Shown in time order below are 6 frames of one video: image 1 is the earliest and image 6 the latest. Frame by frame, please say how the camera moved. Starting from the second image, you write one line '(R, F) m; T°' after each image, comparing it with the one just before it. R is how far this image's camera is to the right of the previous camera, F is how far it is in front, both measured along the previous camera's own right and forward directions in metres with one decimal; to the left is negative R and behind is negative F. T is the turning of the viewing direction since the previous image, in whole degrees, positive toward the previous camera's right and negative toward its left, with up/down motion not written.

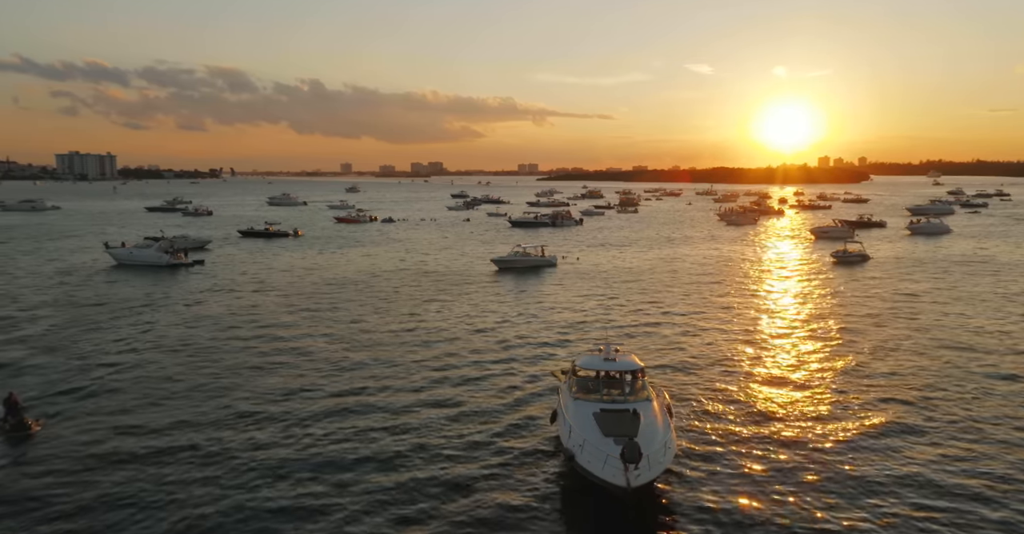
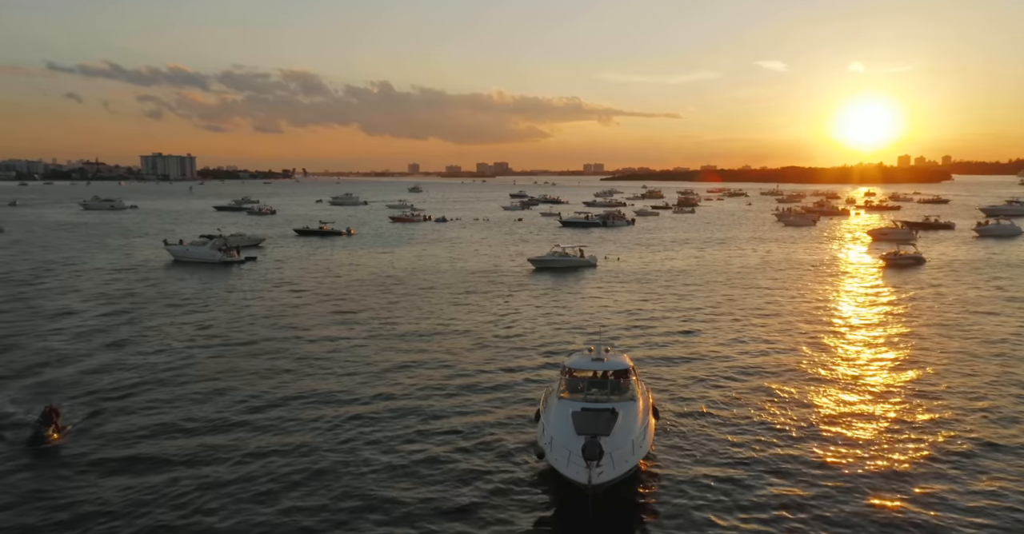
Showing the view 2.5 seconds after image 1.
(+1.7, -0.2) m; -5°
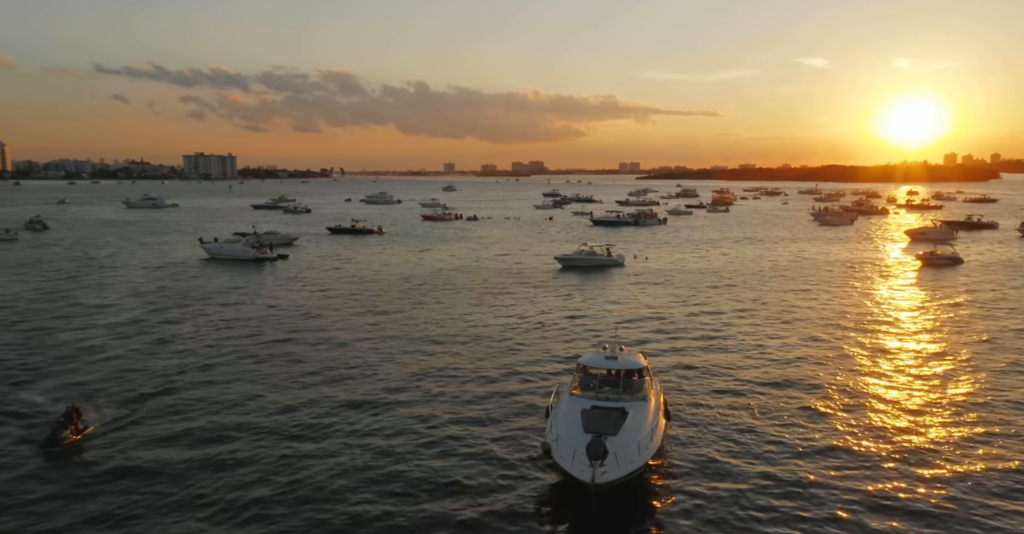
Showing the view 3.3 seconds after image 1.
(+0.5, -0.1) m; -3°
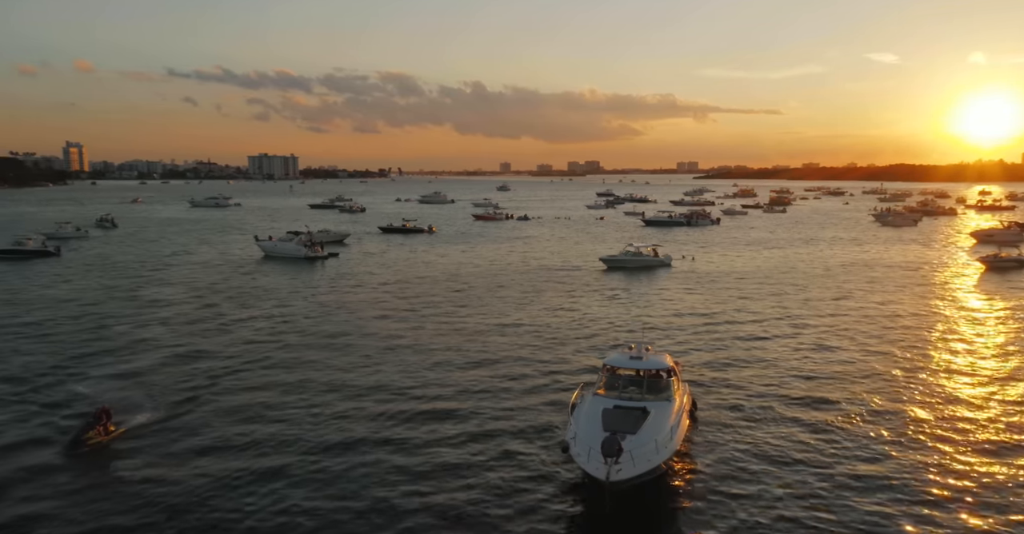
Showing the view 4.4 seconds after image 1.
(+0.7, -0.1) m; -4°
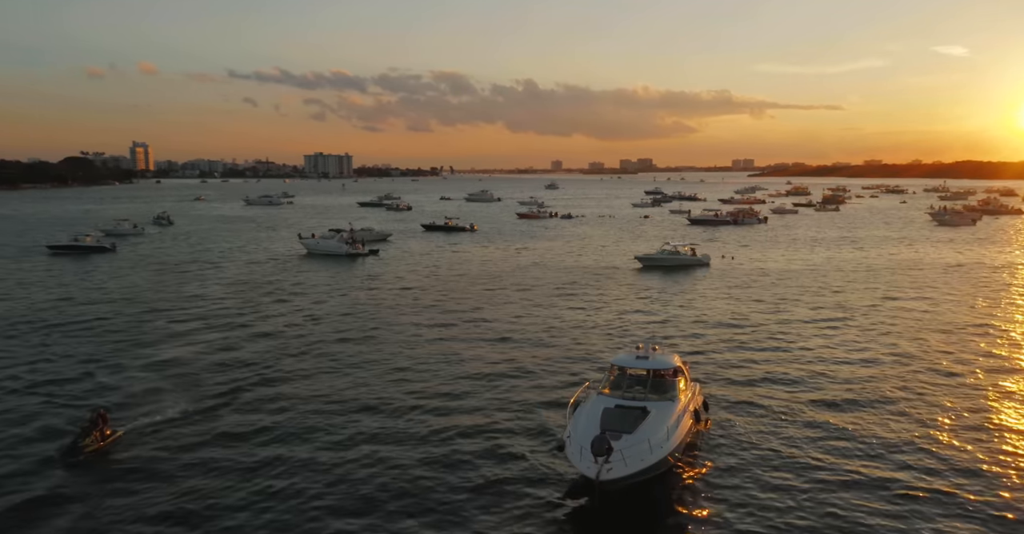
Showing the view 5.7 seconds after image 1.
(+1.0, -0.1) m; -4°
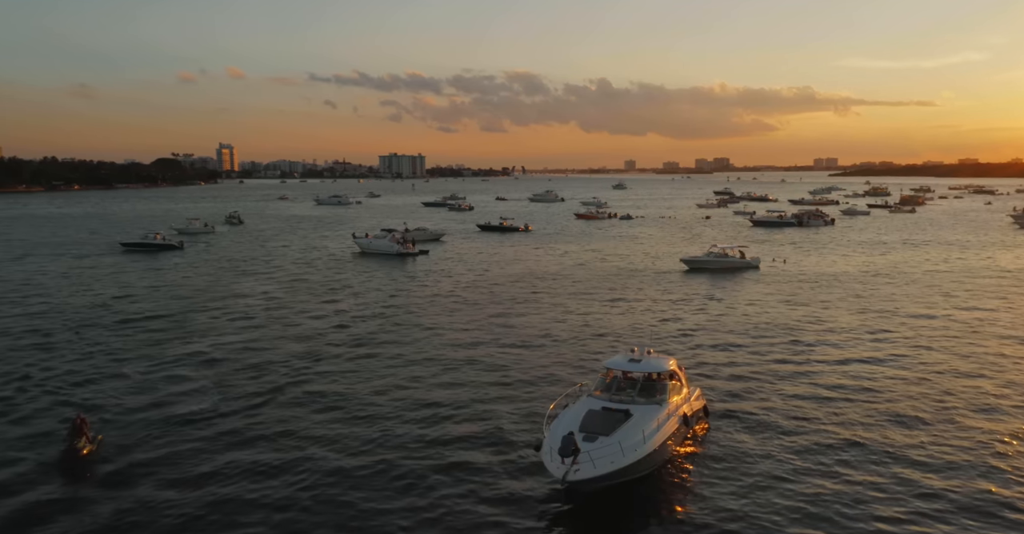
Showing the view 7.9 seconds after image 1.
(+1.8, -0.2) m; -5°
